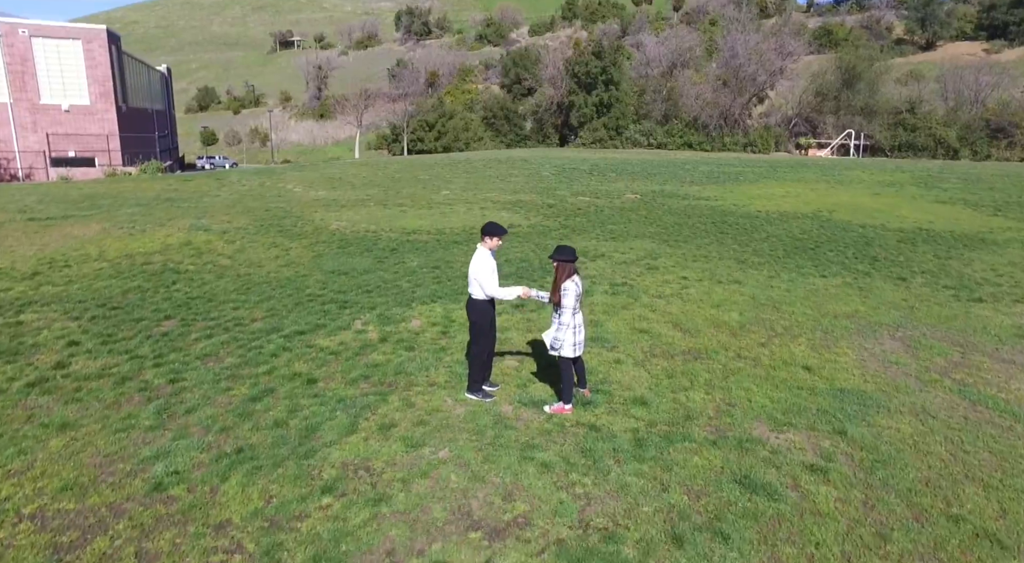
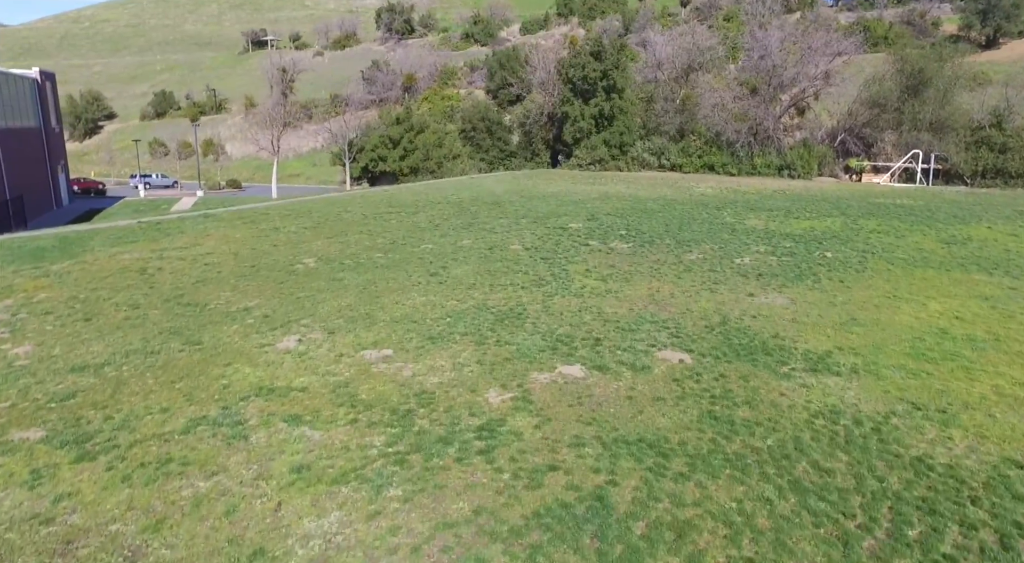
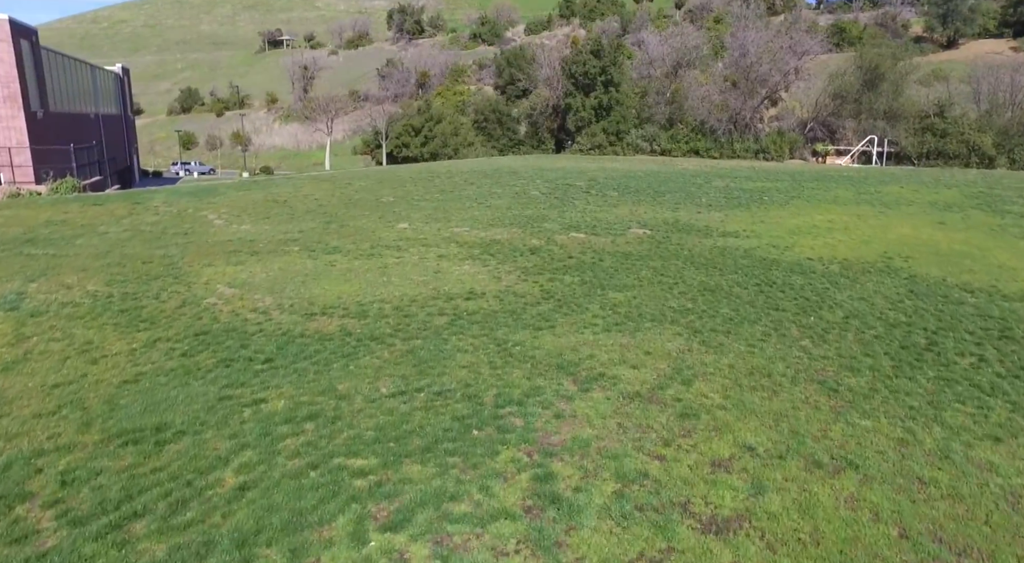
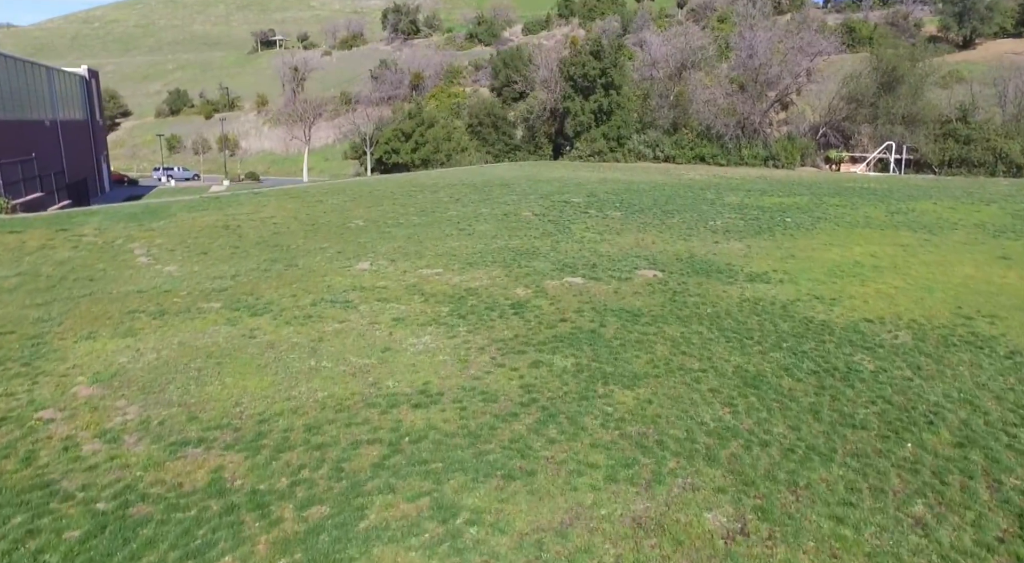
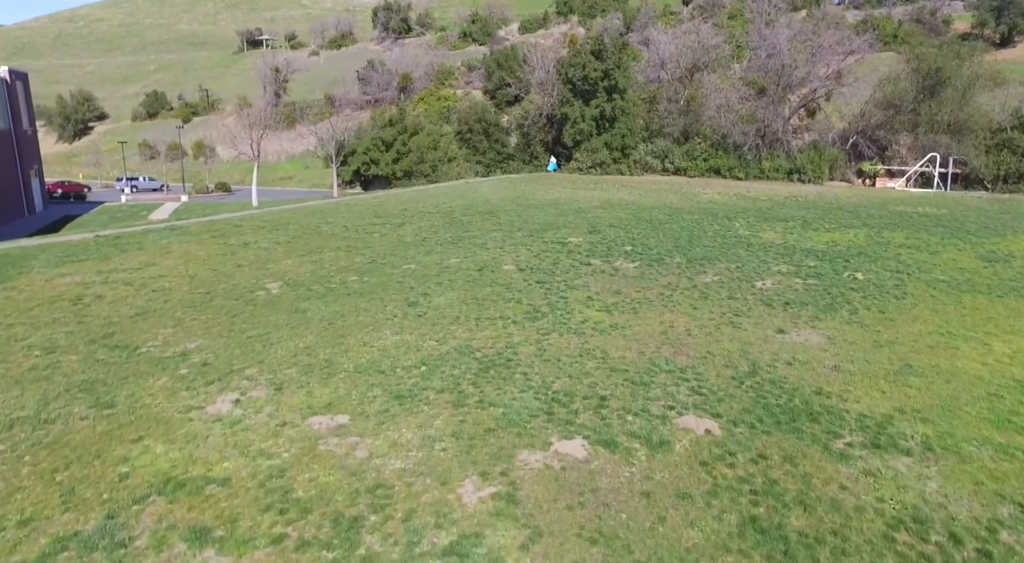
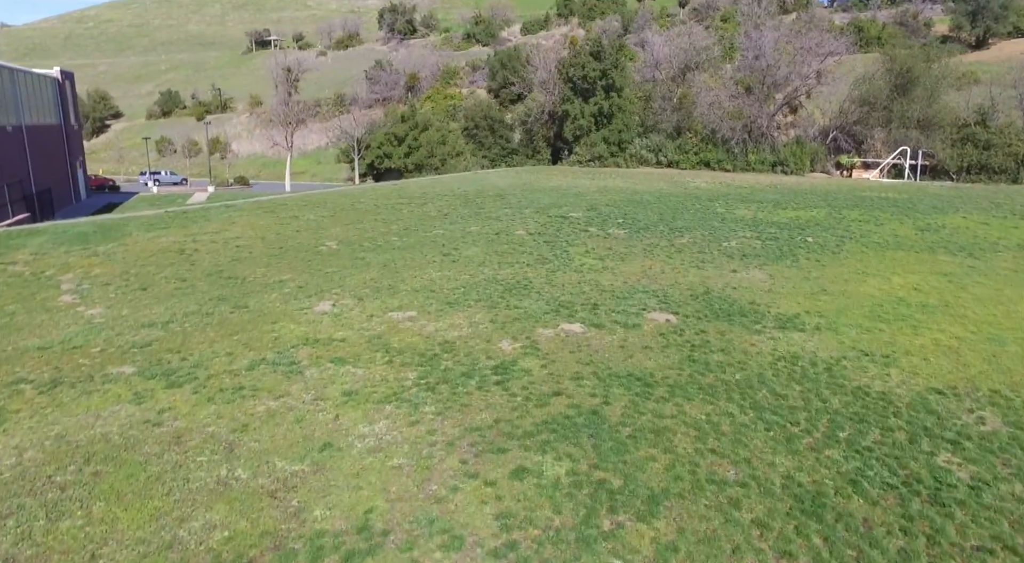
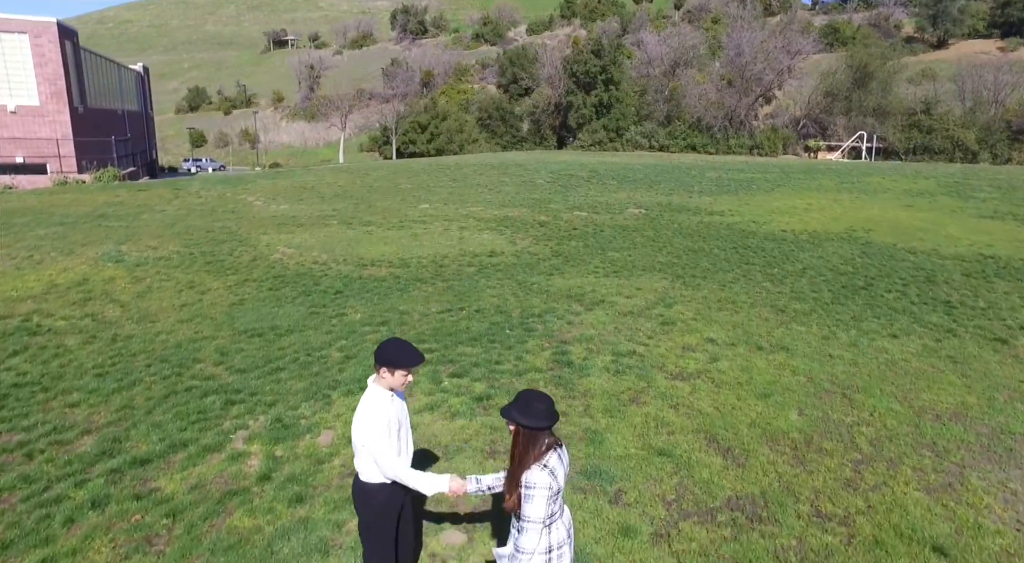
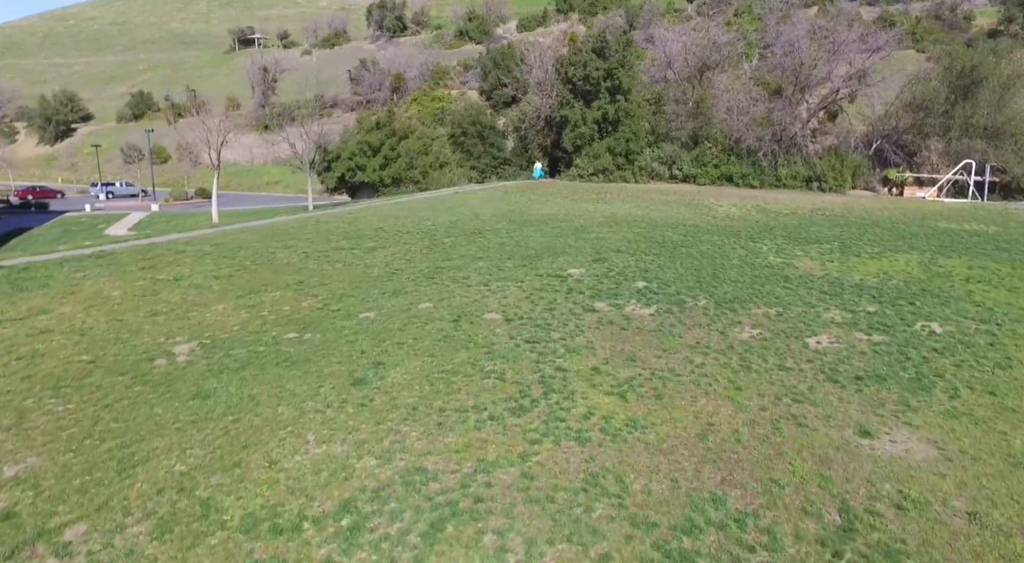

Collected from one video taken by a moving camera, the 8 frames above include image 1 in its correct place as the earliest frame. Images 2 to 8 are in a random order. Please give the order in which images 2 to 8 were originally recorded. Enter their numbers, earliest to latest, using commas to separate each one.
7, 3, 4, 6, 2, 5, 8
